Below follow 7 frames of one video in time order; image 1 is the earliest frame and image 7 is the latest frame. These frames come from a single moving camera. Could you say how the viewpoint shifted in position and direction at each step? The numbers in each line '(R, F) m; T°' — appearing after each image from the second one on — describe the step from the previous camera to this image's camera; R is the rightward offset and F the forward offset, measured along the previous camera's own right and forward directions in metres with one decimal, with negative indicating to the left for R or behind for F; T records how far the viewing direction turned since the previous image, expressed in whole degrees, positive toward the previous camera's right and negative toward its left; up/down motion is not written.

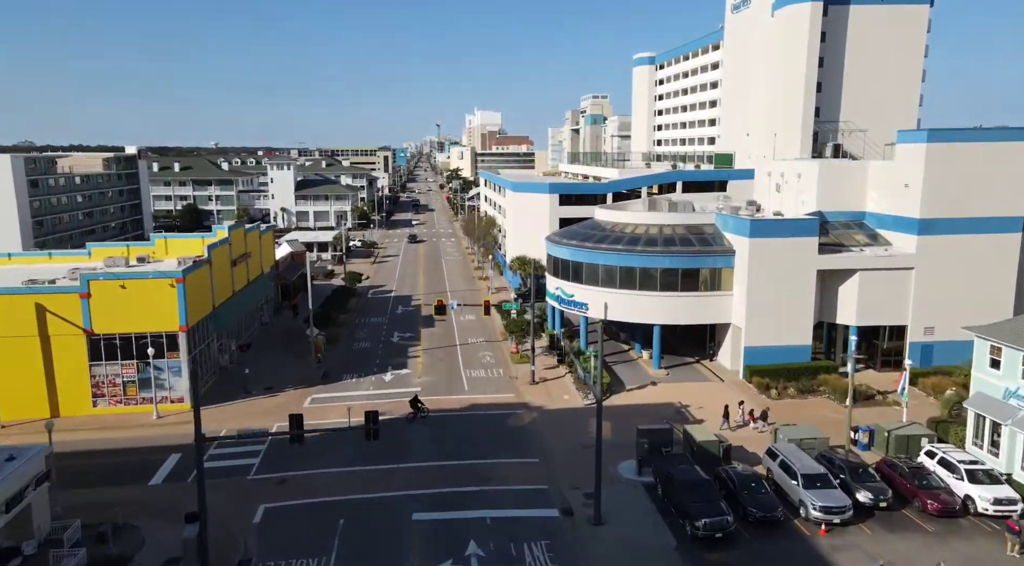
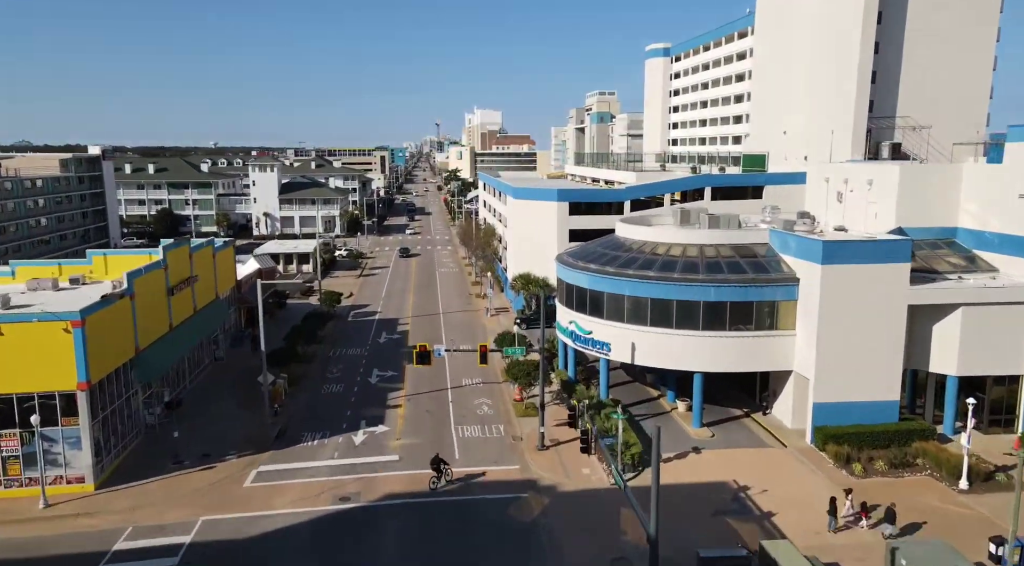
(-0.1, +8.0) m; 0°
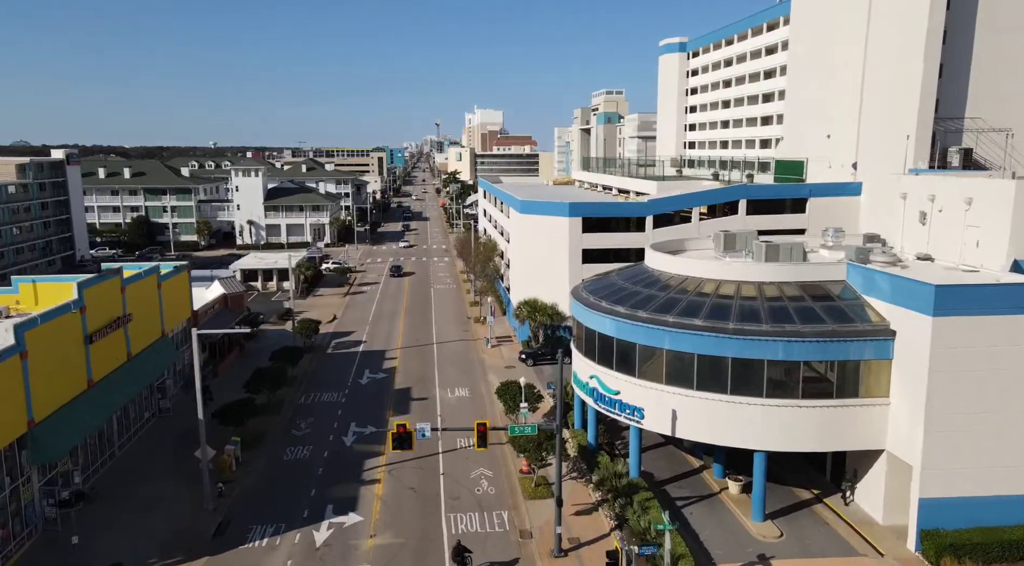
(-0.2, +6.9) m; 0°
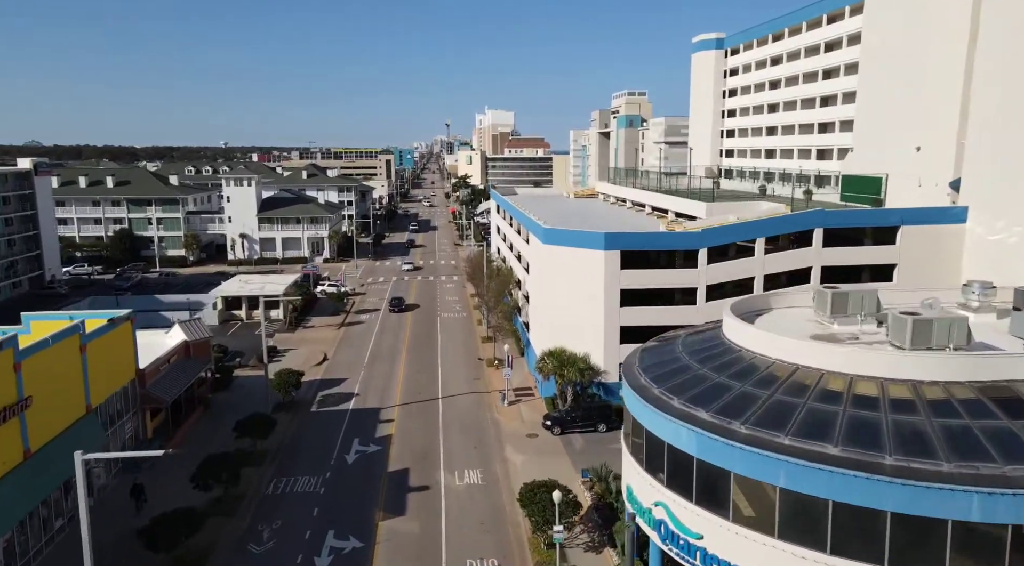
(-0.6, +8.1) m; -1°
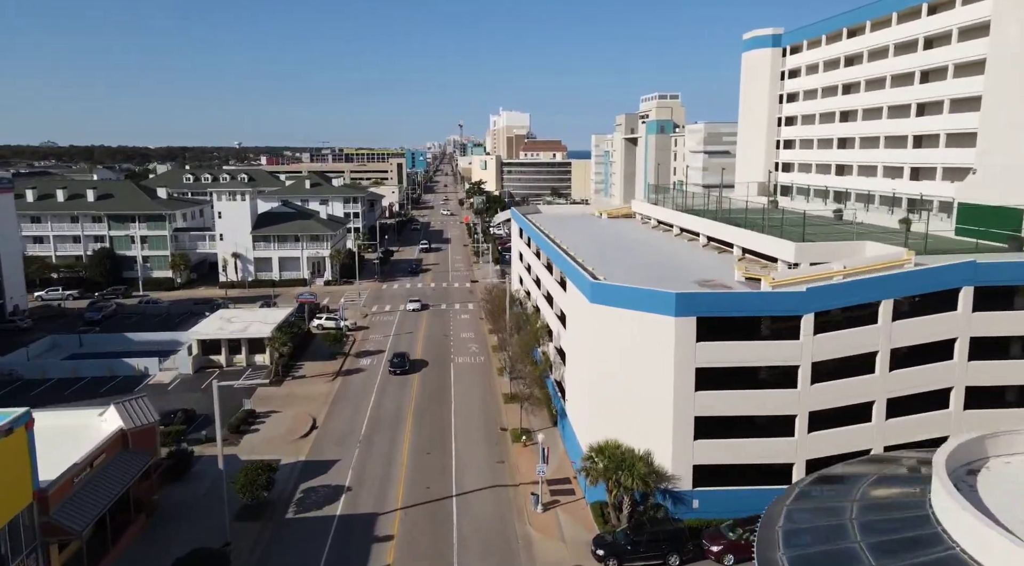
(-1.0, +9.1) m; -1°
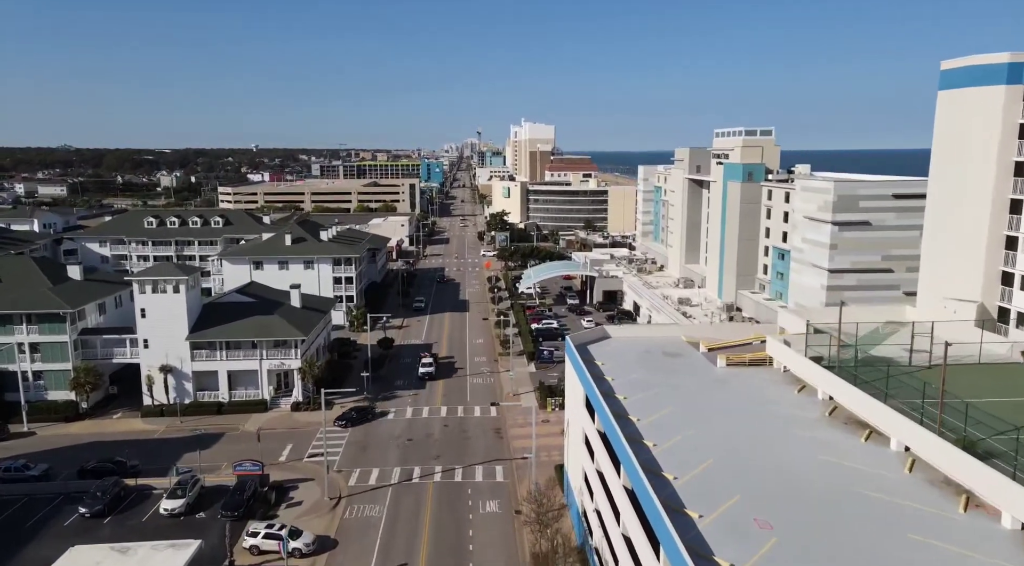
(-2.3, +24.6) m; -1°
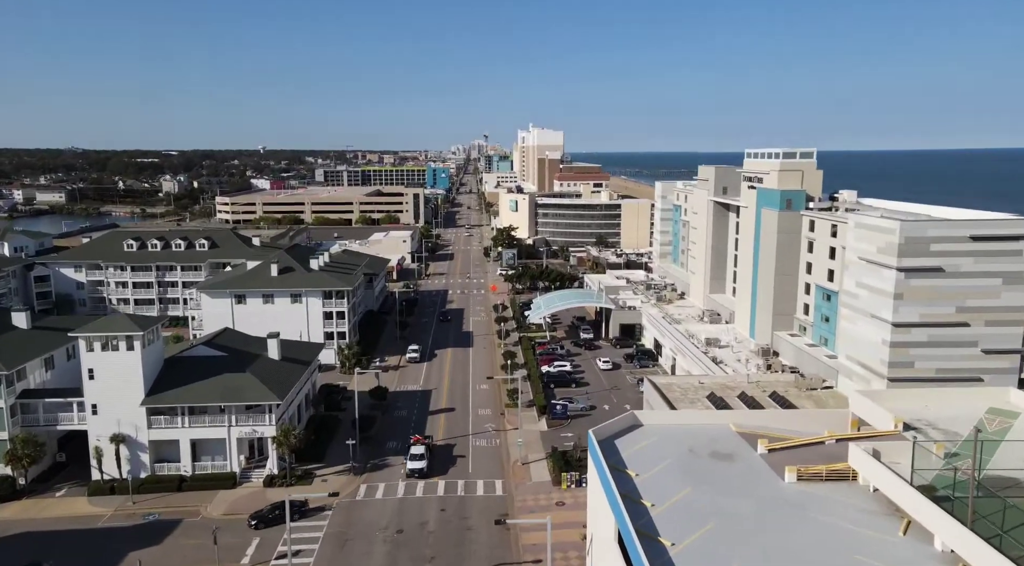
(-0.2, +8.4) m; -1°
